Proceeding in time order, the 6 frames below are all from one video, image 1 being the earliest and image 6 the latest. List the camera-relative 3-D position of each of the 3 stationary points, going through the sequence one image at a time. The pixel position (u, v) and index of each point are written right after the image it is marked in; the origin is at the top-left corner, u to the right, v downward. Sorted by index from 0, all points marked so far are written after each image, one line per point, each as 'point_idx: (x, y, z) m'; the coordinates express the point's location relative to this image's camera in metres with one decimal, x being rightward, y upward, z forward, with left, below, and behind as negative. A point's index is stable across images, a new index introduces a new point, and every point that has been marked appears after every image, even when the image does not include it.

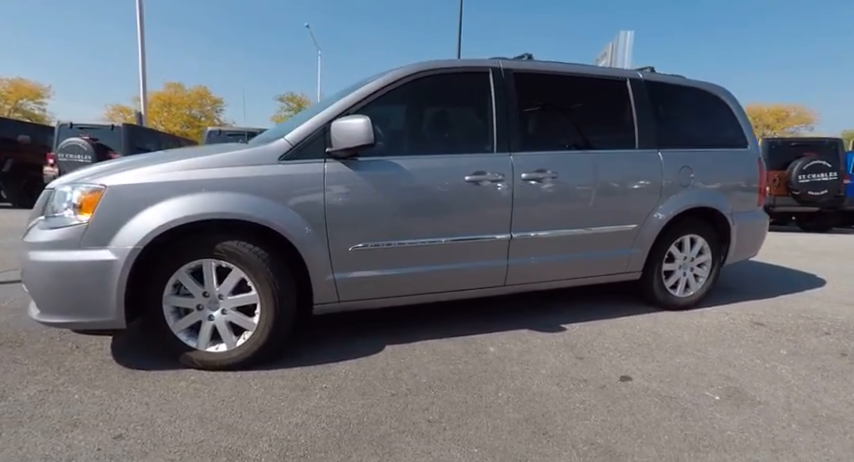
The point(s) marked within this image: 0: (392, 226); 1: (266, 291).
0: (-0.2, 0.0, +3.7) m
1: (-1.0, -0.4, +3.4) m
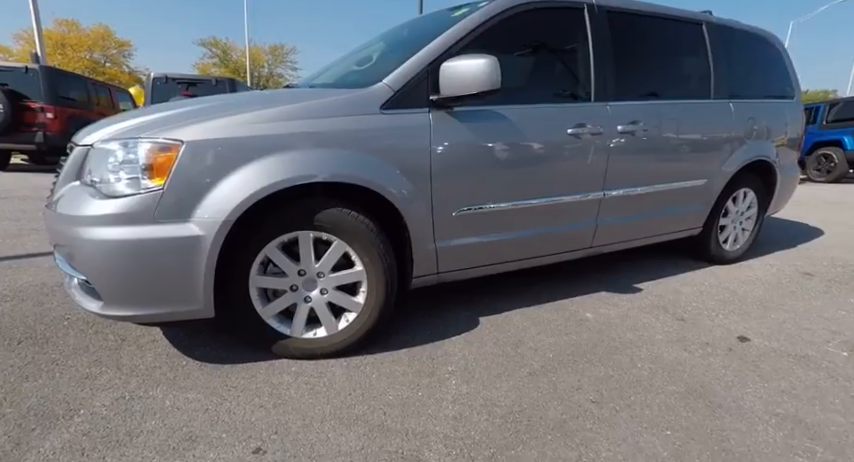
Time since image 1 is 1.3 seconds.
0: (+0.5, +0.3, +3.3) m
1: (-0.3, -0.2, +3.0) m
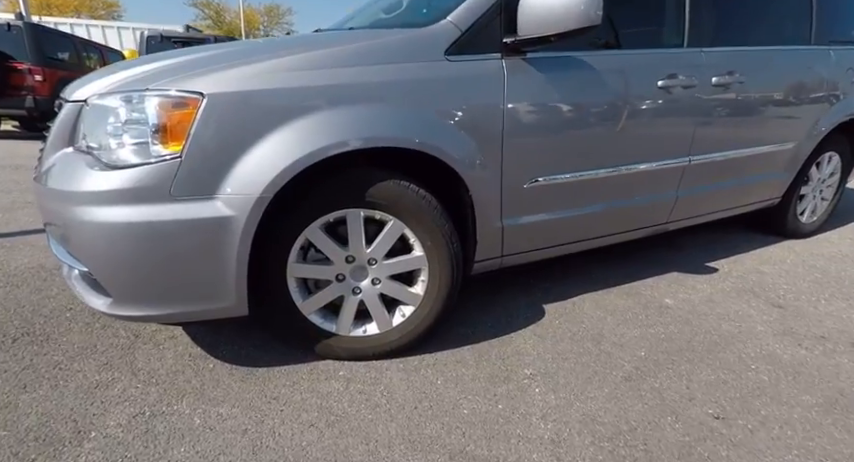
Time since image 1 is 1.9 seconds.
0: (+0.8, +0.4, +2.8) m
1: (+0.1, -0.1, +2.5) m
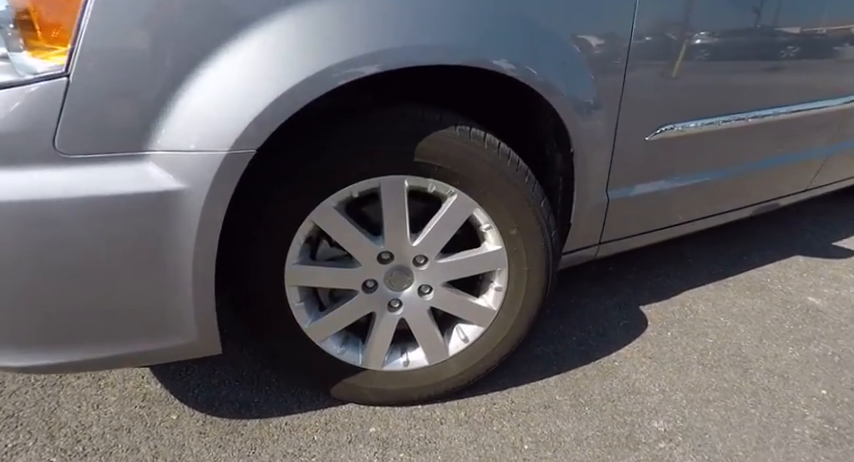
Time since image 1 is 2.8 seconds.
0: (+1.1, +0.5, +1.8) m
1: (+0.3, 0.0, +1.5) m
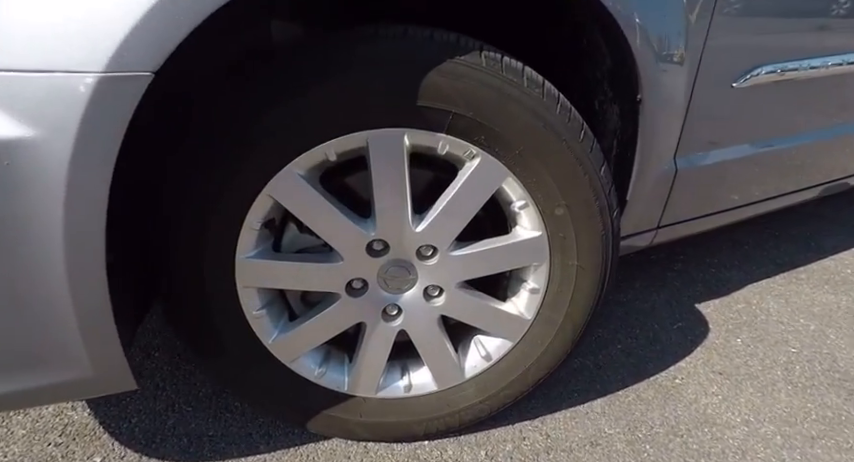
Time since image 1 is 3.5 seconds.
0: (+1.1, +0.6, +1.4) m
1: (+0.3, 0.0, +1.1) m
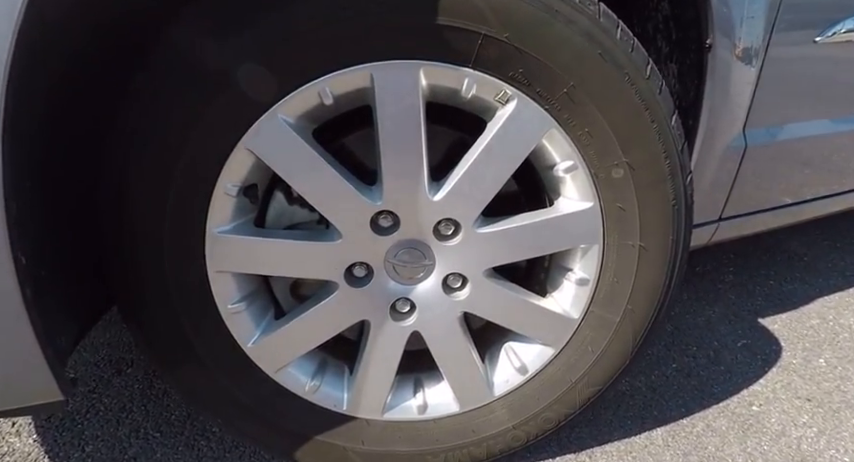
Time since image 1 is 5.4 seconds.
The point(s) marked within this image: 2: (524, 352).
0: (+1.1, +0.6, +1.2) m
1: (+0.4, +0.1, +0.9) m
2: (+0.2, -0.2, +1.0) m
